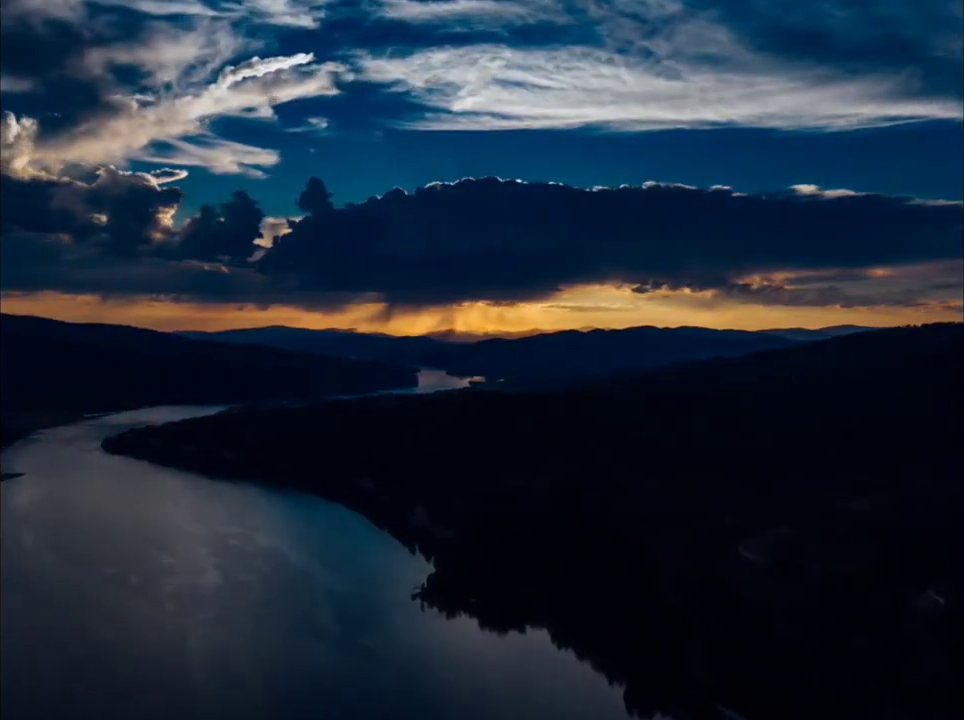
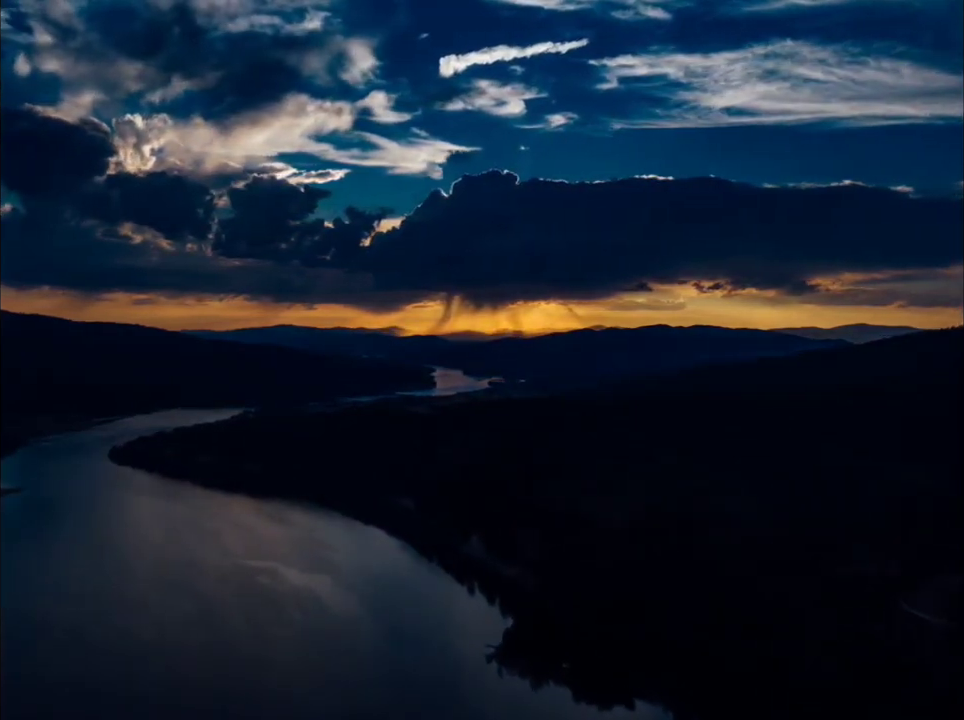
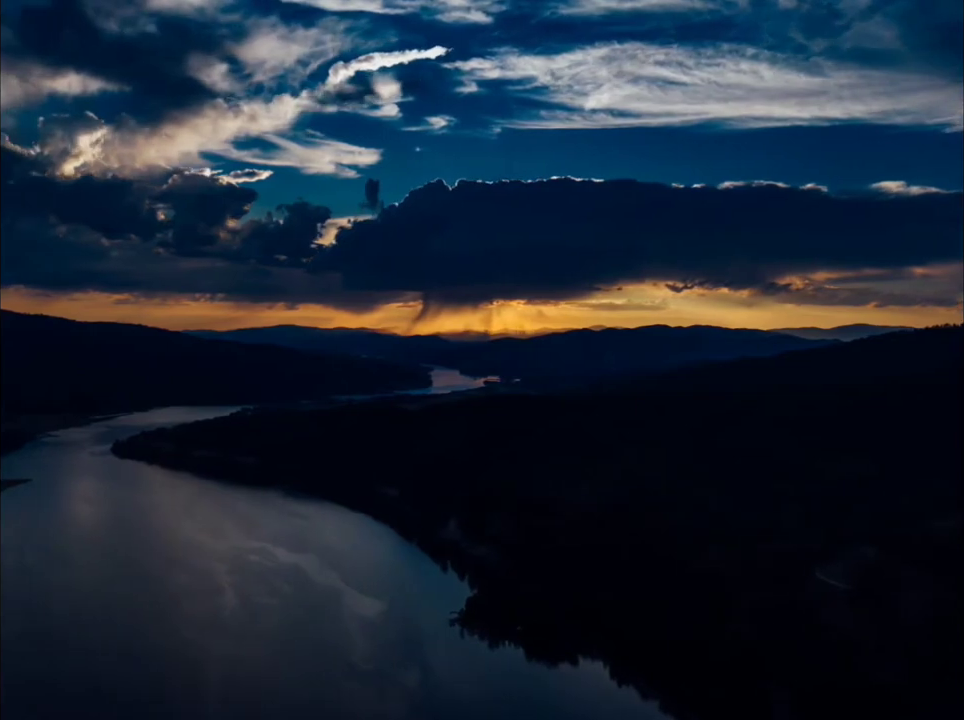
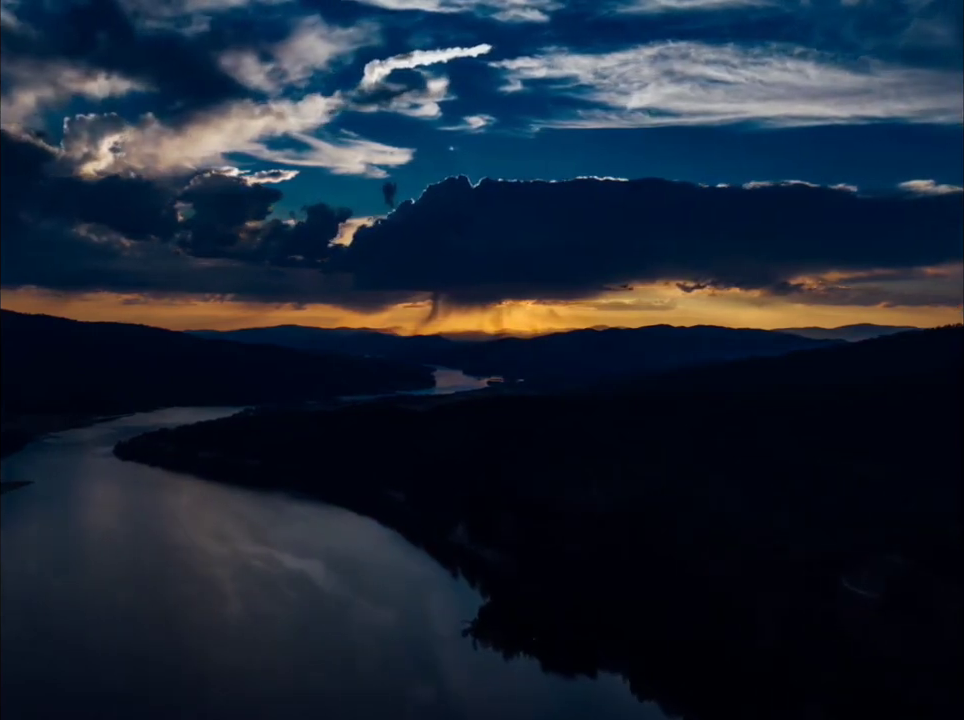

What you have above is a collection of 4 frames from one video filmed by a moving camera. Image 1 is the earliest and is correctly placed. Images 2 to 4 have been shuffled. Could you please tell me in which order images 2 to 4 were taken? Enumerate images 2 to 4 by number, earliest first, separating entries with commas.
3, 4, 2
